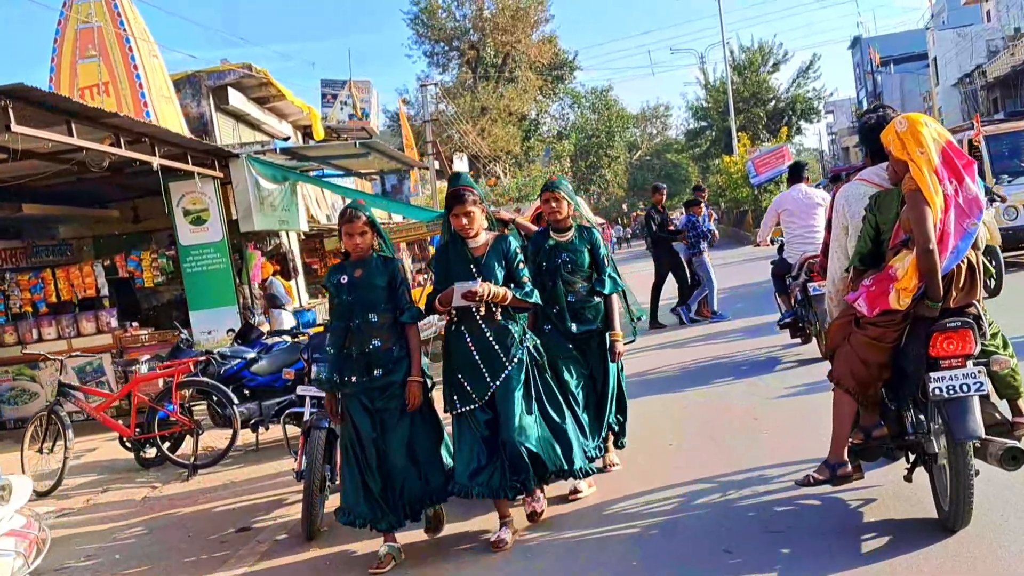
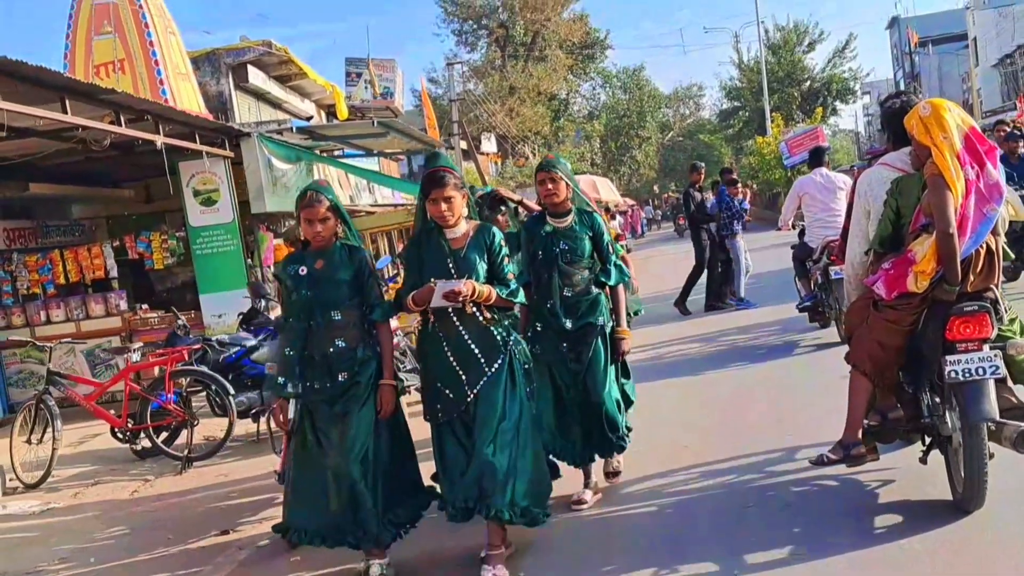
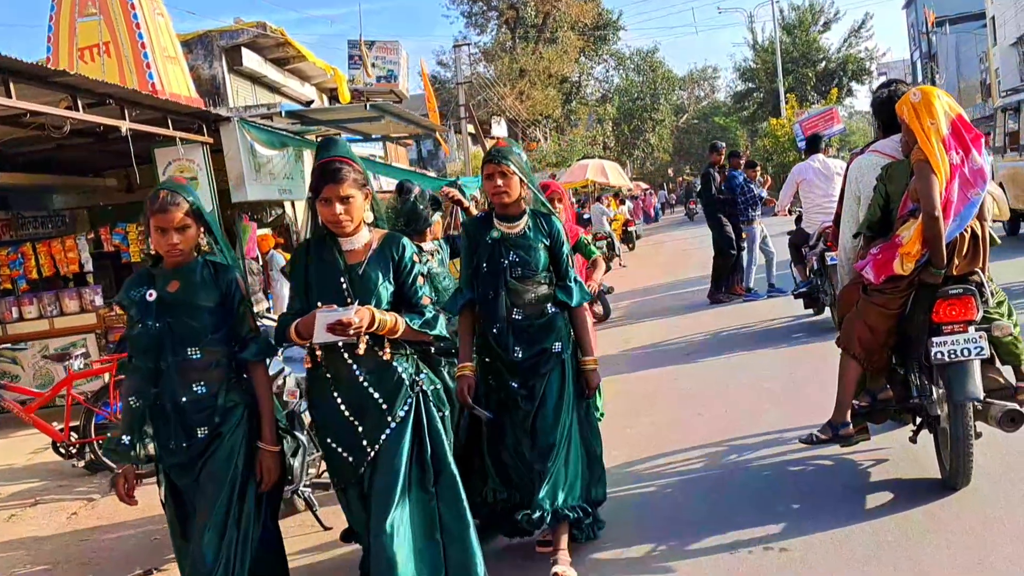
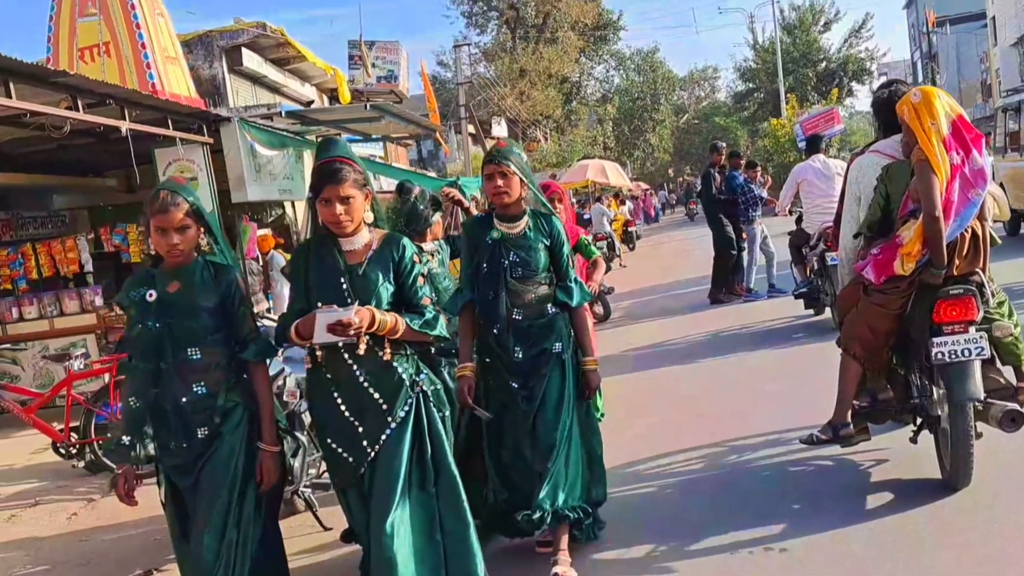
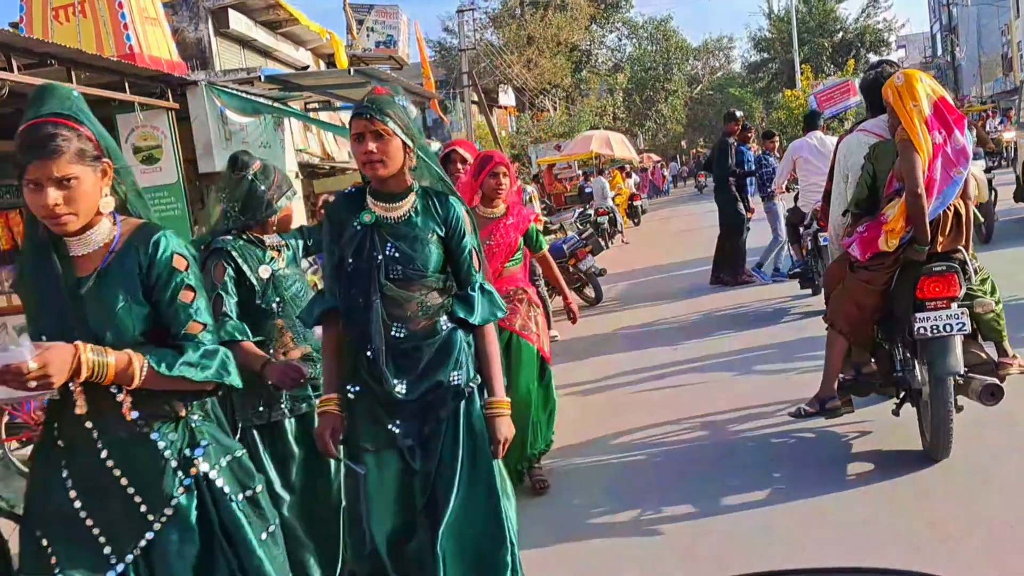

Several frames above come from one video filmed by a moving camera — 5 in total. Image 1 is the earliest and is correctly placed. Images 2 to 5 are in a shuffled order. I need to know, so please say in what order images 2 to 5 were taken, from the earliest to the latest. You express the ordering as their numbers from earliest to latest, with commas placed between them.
3, 5, 4, 2
